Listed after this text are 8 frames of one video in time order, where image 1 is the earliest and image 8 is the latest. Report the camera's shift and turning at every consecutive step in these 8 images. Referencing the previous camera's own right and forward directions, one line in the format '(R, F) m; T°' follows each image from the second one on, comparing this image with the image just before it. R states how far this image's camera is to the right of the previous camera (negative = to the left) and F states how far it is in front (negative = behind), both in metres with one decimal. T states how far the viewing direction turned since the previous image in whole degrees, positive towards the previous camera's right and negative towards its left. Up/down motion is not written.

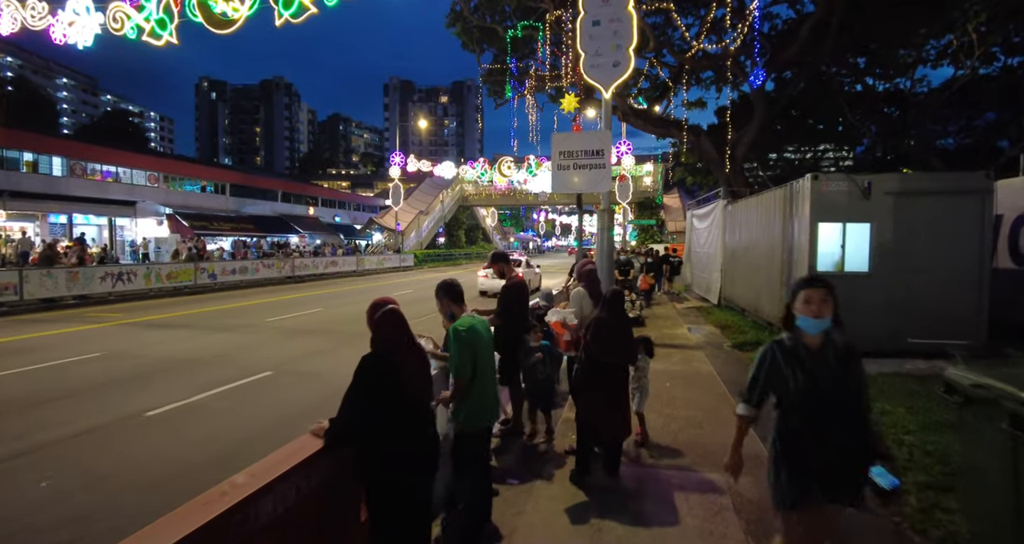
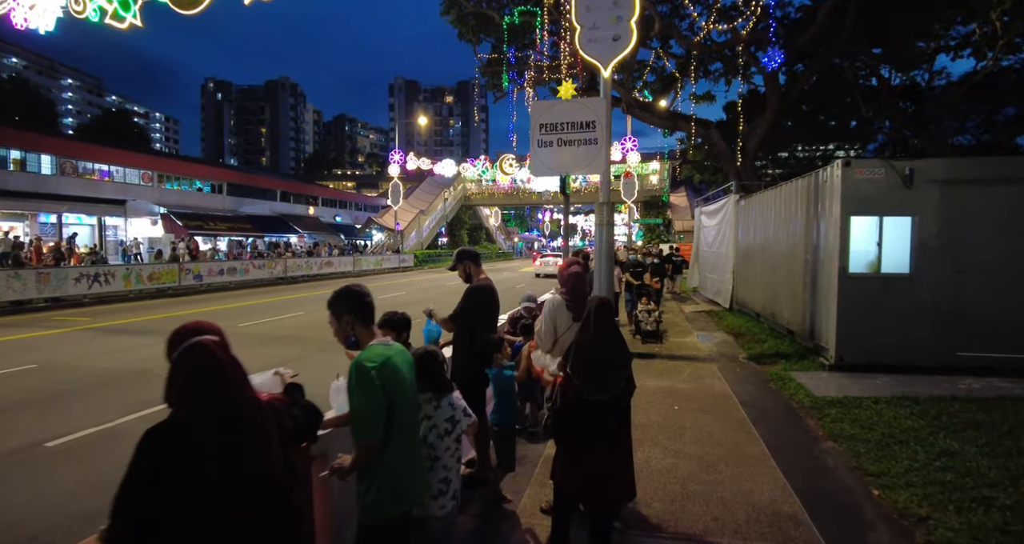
(+0.3, +1.1) m; -1°
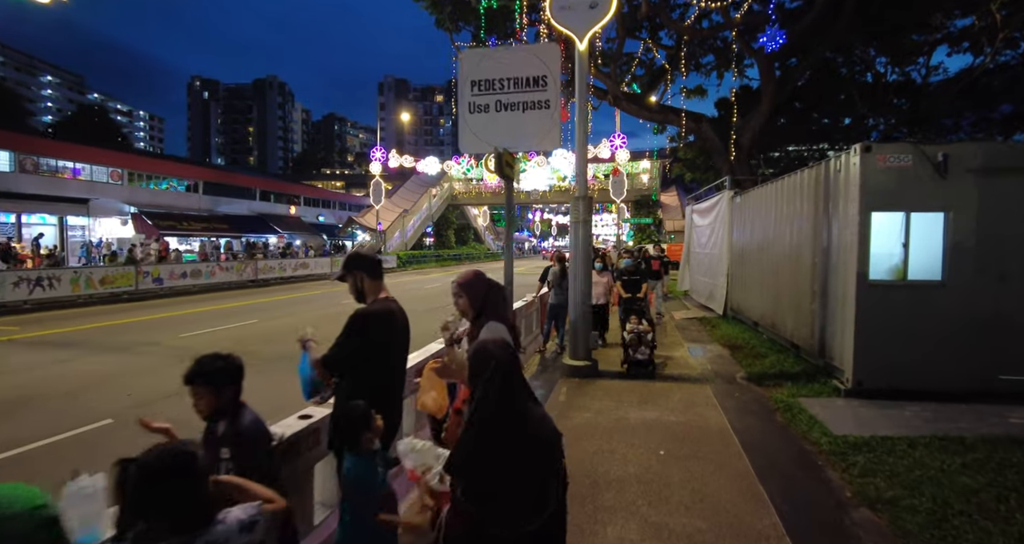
(+0.5, +1.3) m; +1°
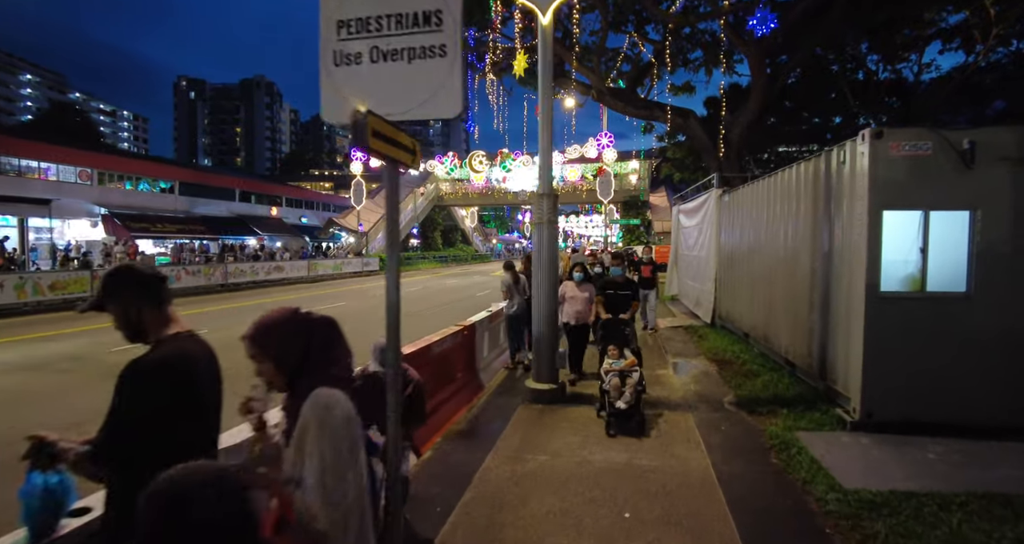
(+0.5, +1.0) m; +1°
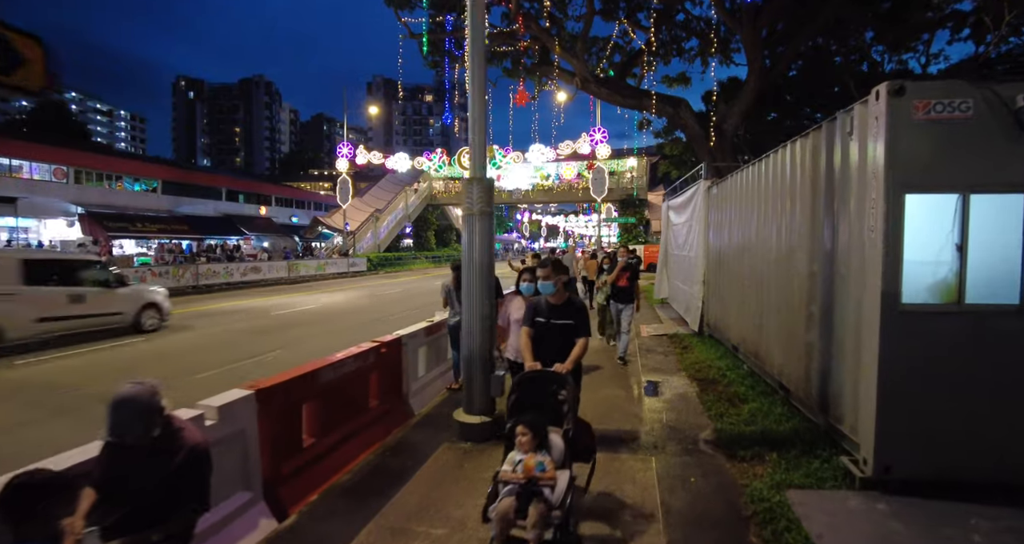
(+0.8, +1.3) m; 0°
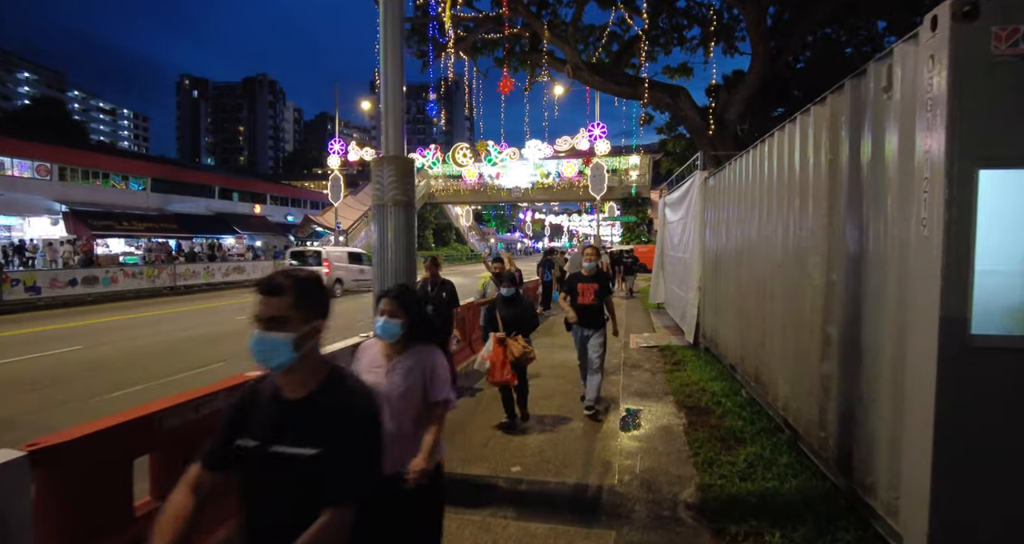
(+0.6, +1.2) m; -1°
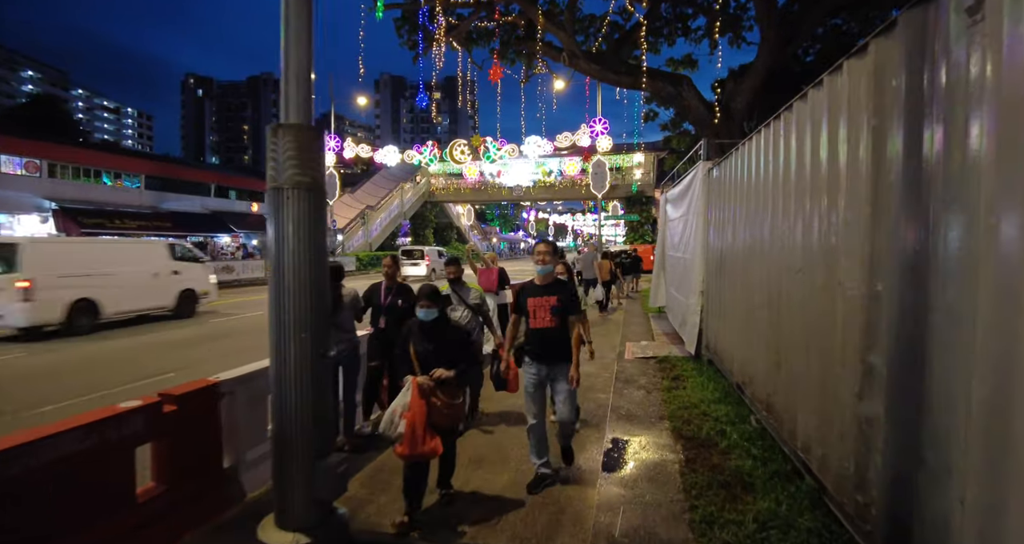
(+0.4, +1.0) m; -1°
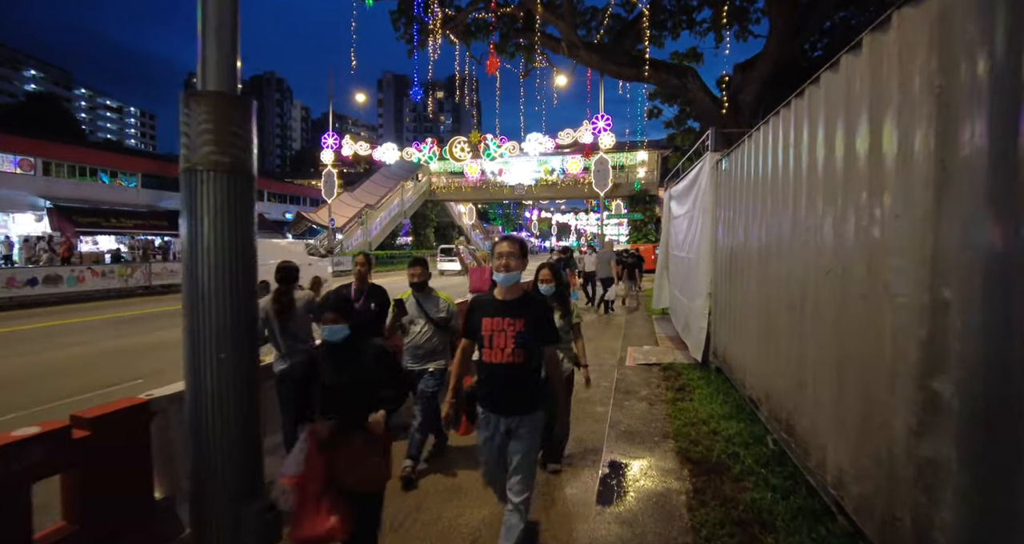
(+0.2, +0.6) m; 0°
